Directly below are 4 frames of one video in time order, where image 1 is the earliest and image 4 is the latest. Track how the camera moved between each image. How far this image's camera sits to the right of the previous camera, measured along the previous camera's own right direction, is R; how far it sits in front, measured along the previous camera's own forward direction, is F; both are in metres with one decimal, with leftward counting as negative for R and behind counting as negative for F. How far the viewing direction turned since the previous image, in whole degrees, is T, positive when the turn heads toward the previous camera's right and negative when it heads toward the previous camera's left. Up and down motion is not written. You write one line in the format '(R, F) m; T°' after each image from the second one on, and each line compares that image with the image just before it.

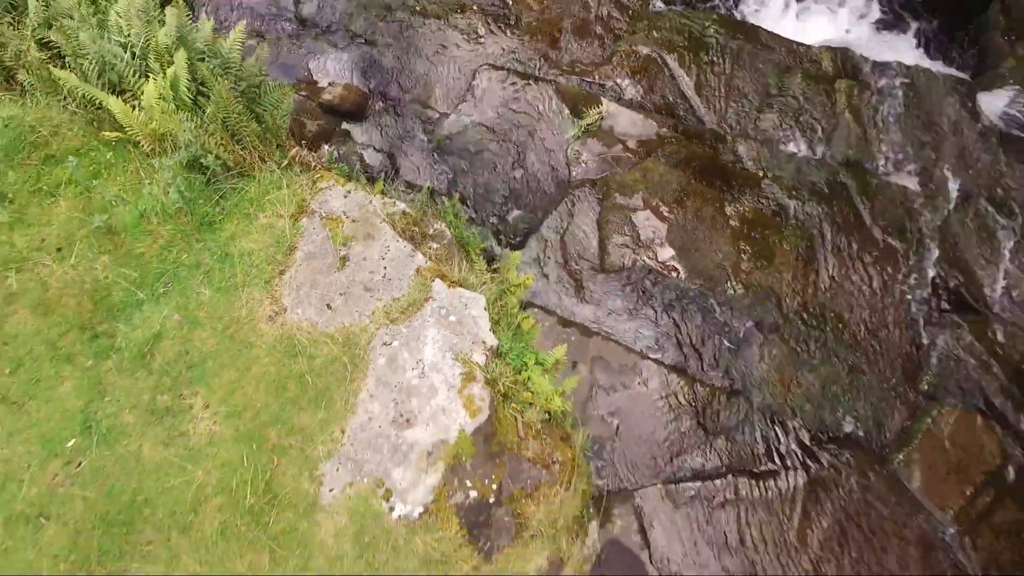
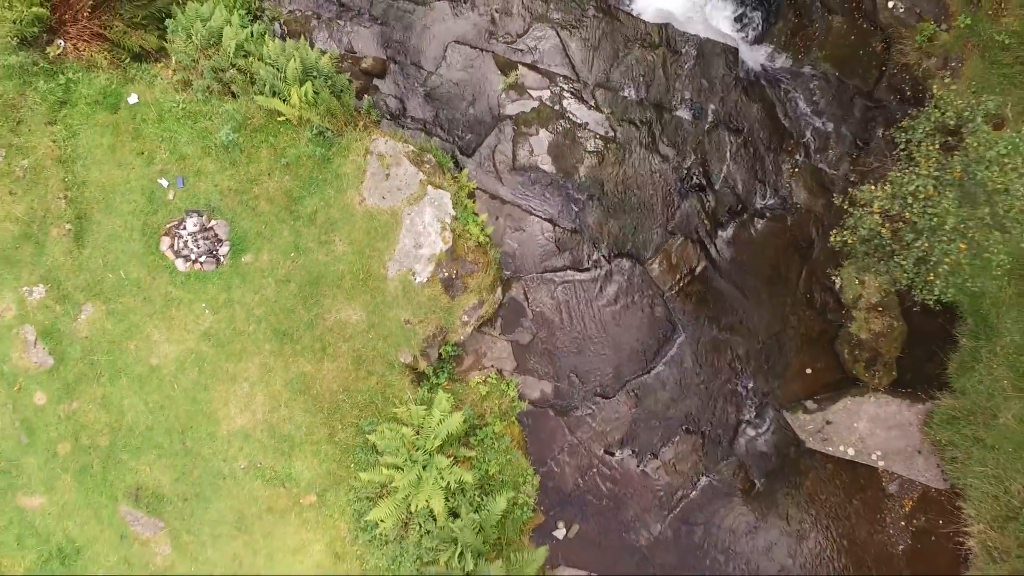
(+0.5, -4.2) m; +1°
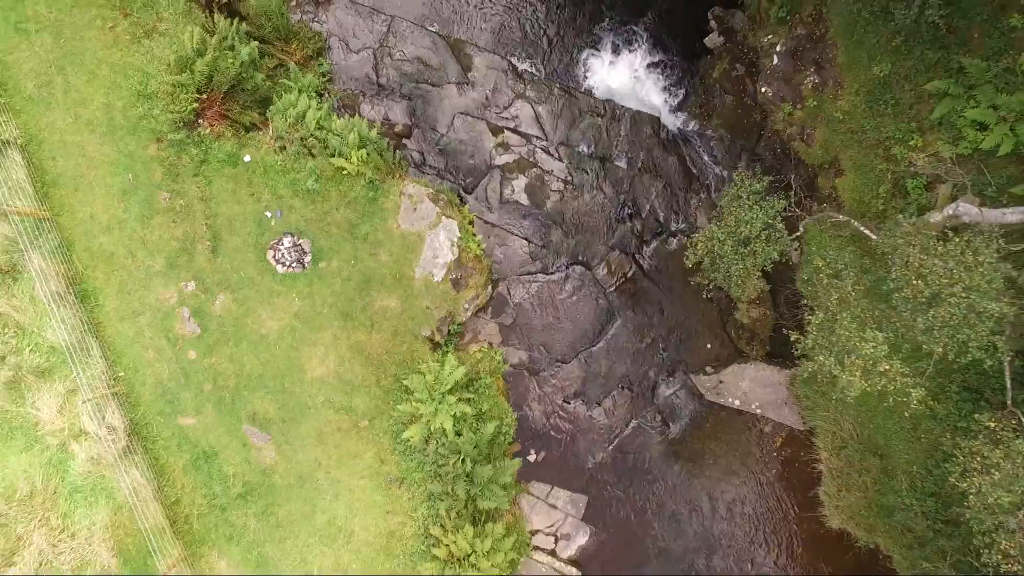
(+0.2, -3.5) m; 0°
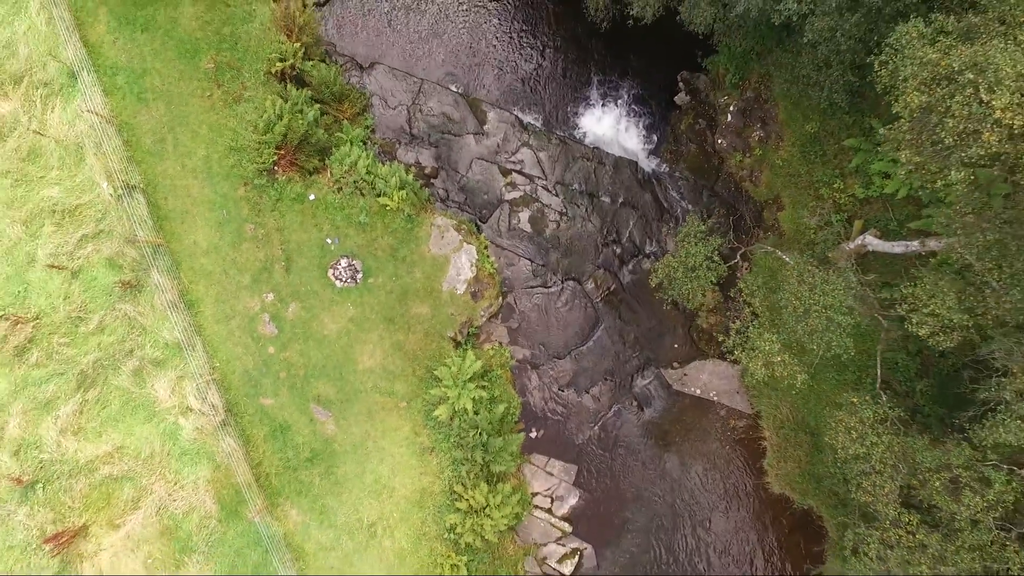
(-0.2, -2.9) m; 0°
